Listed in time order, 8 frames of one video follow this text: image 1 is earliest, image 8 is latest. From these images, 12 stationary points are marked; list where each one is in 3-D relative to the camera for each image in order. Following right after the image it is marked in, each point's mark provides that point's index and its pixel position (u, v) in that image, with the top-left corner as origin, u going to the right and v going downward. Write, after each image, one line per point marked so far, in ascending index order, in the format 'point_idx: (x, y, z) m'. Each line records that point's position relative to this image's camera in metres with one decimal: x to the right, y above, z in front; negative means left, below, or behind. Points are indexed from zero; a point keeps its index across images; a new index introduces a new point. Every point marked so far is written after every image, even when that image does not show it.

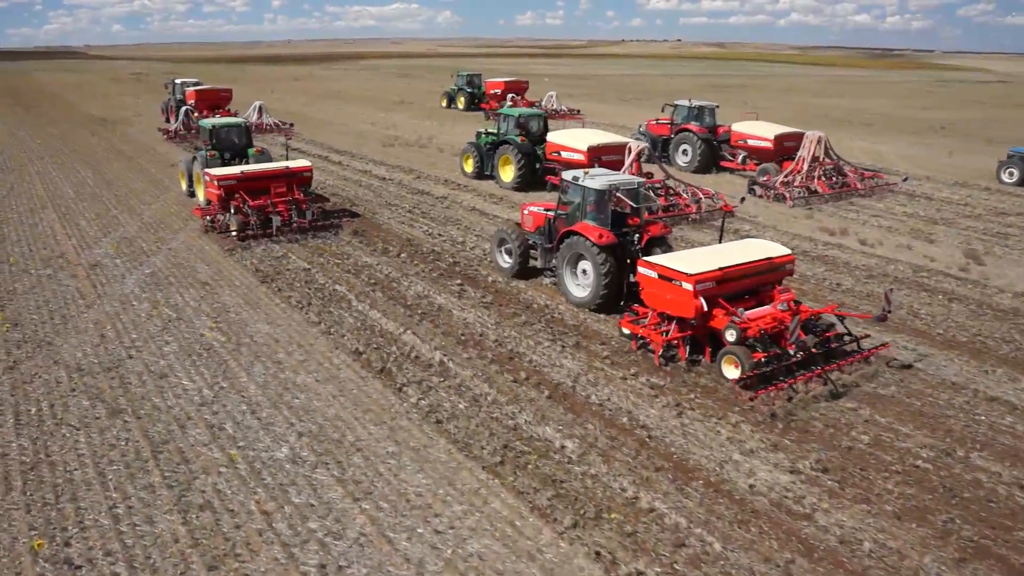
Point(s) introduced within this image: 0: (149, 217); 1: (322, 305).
0: (-5.5, +1.1, +14.0) m
1: (-2.0, -0.2, +9.9) m
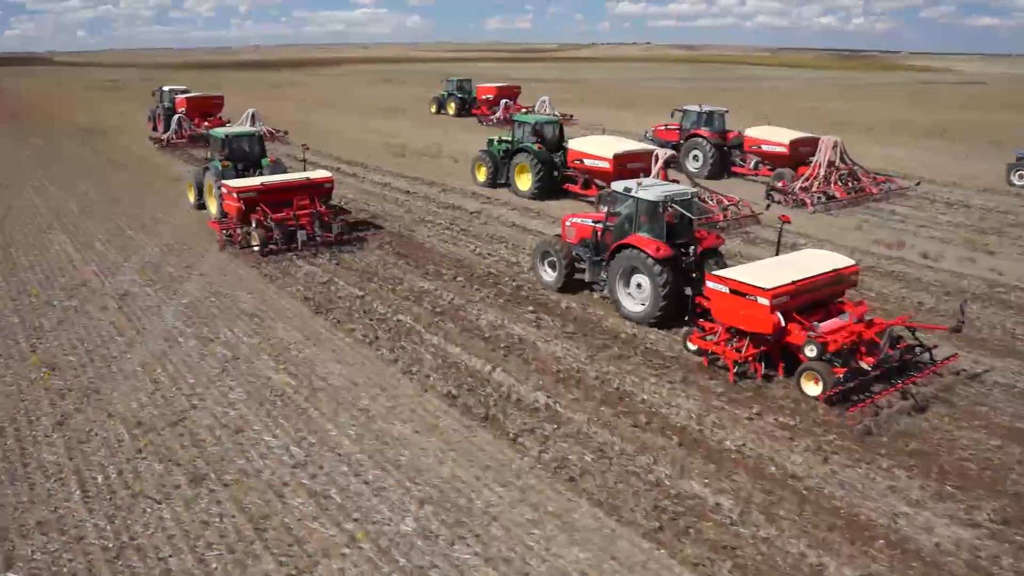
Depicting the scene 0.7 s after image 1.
0: (-4.8, +0.7, +12.9) m
1: (-1.1, -0.5, +8.9) m
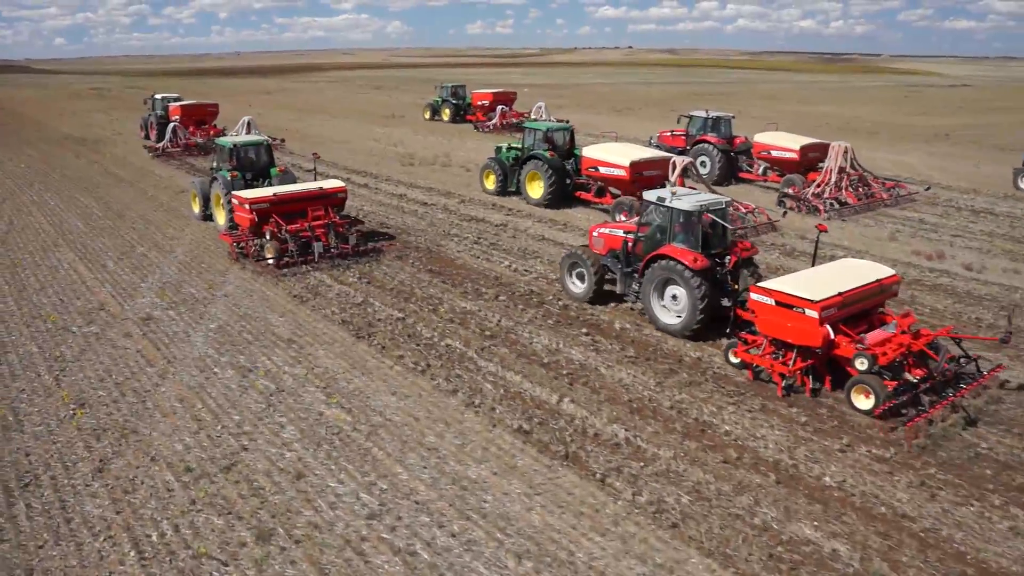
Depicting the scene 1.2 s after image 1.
0: (-4.4, +0.5, +12.2) m
1: (-0.6, -0.7, +8.3) m
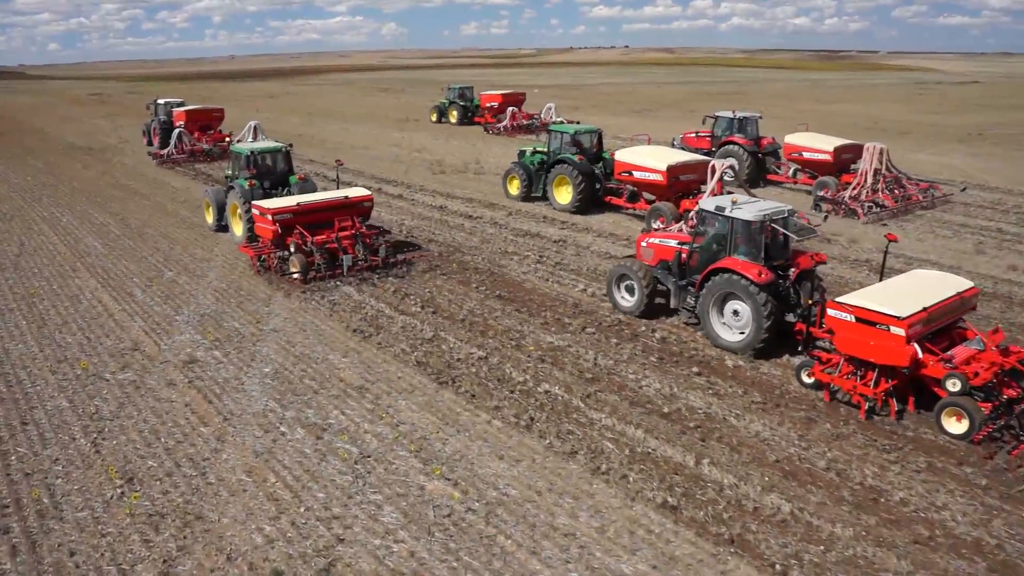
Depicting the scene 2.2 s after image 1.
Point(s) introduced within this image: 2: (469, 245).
0: (-3.5, +0.1, +11.0) m
1: (+0.3, -1.0, +7.1) m
2: (-0.6, +0.6, +12.6) m
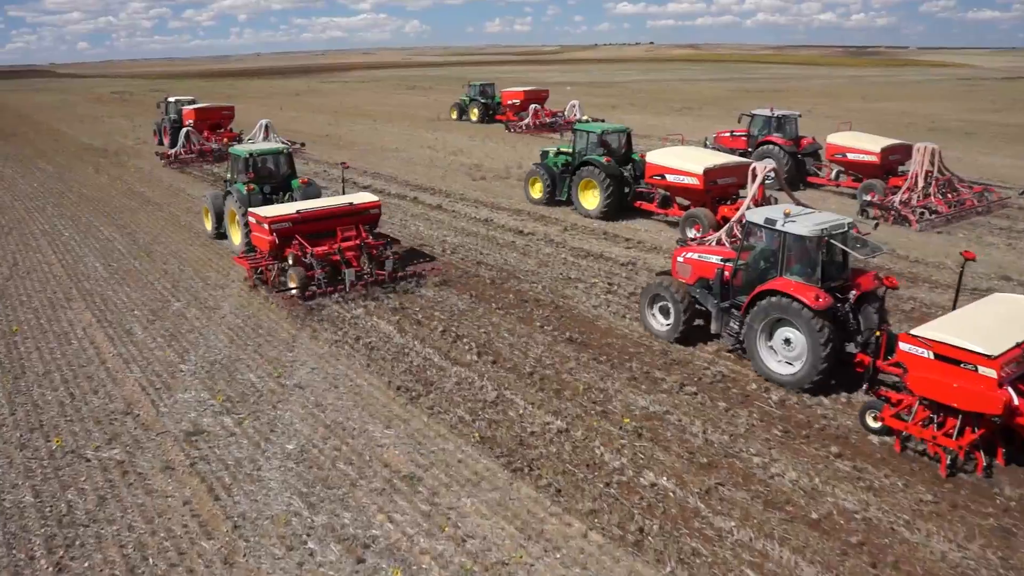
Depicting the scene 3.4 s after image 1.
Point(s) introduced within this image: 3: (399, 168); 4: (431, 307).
0: (-2.8, -0.2, +9.3) m
1: (+0.9, -1.4, +5.3) m
2: (+0.1, +0.2, +10.9) m
3: (-2.4, +2.6, +19.6) m
4: (-0.8, -0.2, +9.4) m
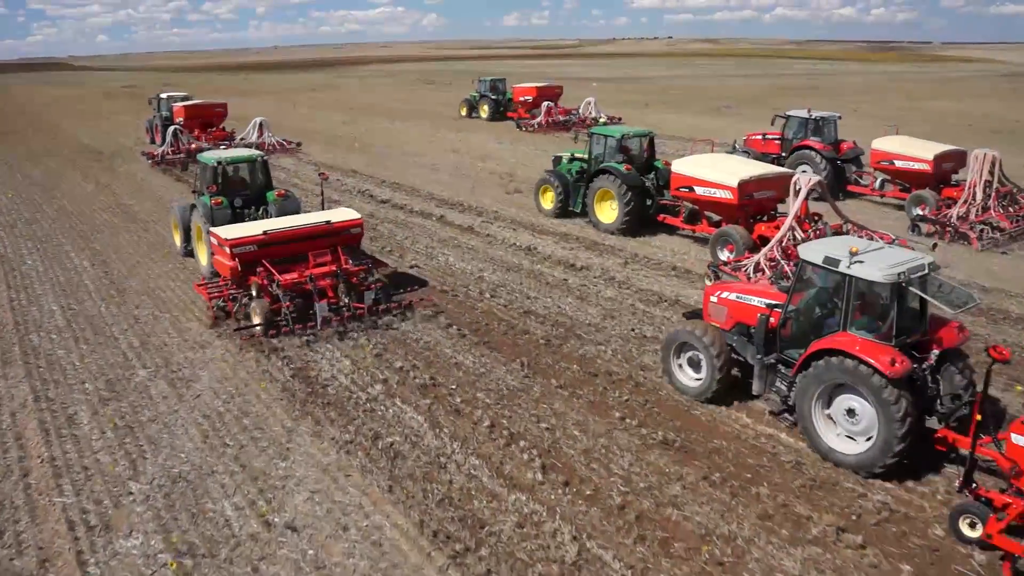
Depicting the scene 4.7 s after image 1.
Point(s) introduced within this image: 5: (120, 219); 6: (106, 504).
0: (-2.3, -0.8, +7.1) m
1: (+1.3, -1.9, +3.1) m
2: (+0.7, -0.3, +8.7) m
3: (-1.7, +2.1, +17.4) m
4: (-0.3, -0.8, +7.1) m
5: (-5.9, +1.0, +13.7) m
6: (-2.4, -1.3, +5.4) m
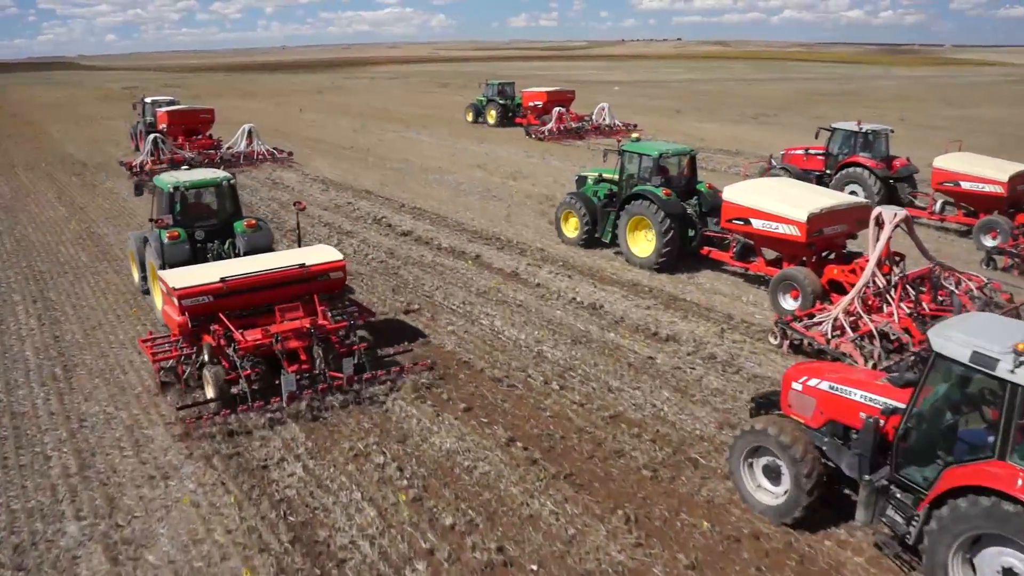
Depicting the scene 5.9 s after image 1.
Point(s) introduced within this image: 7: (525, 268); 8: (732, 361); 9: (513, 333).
0: (-1.8, -1.4, +4.8) m
1: (+1.9, -2.6, +0.7) m
2: (+1.2, -1.0, +6.3) m
3: (-1.1, +1.5, +15.1) m
4: (+0.2, -1.4, +4.8) m
5: (-5.3, +0.4, +11.4) m
6: (-1.8, -1.9, +3.1) m
7: (+0.2, +0.2, +10.3) m
8: (+1.8, -0.6, +7.6) m
9: (0.0, -0.5, +8.0) m
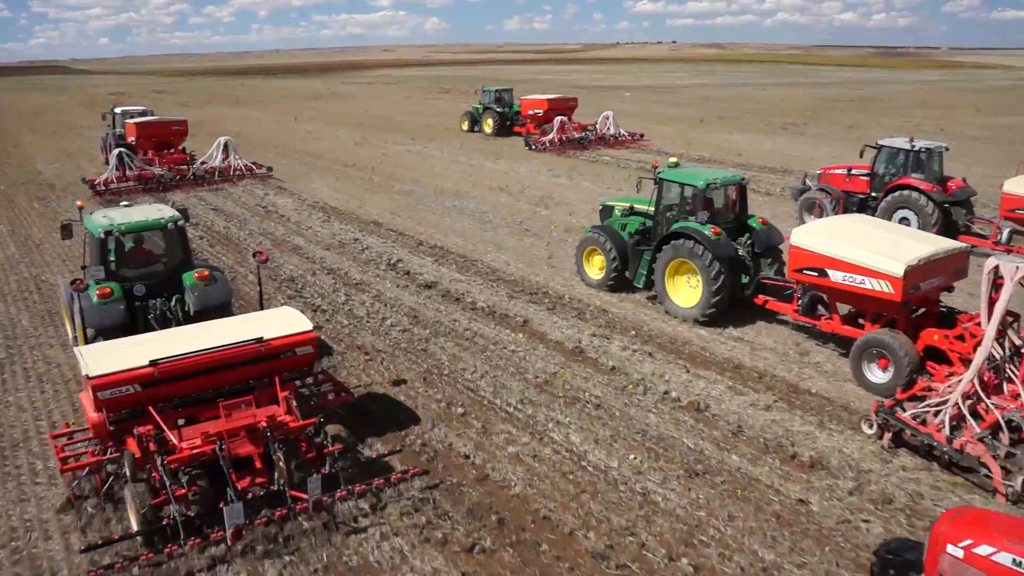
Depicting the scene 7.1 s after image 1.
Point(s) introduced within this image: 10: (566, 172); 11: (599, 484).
0: (-1.2, -2.1, +2.6) m
1: (+2.5, -3.3, -1.5) m
2: (+1.8, -1.7, +4.1) m
3: (-0.6, +0.7, +12.8) m
4: (+0.8, -2.1, +2.6) m
5: (-4.8, -0.3, +9.1) m
6: (-1.3, -2.6, +0.8) m
7: (+0.7, -0.5, +8.0) m
8: (+2.4, -1.3, +5.4) m
9: (+0.6, -1.2, +5.8) m
10: (+1.2, +2.4, +18.8) m
11: (+0.5, -1.3, +5.5) m
